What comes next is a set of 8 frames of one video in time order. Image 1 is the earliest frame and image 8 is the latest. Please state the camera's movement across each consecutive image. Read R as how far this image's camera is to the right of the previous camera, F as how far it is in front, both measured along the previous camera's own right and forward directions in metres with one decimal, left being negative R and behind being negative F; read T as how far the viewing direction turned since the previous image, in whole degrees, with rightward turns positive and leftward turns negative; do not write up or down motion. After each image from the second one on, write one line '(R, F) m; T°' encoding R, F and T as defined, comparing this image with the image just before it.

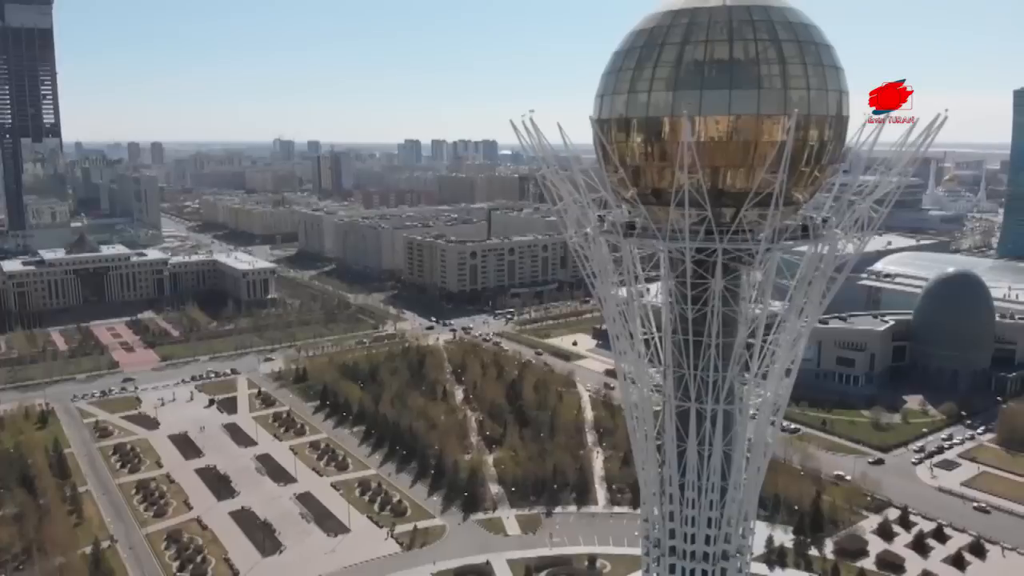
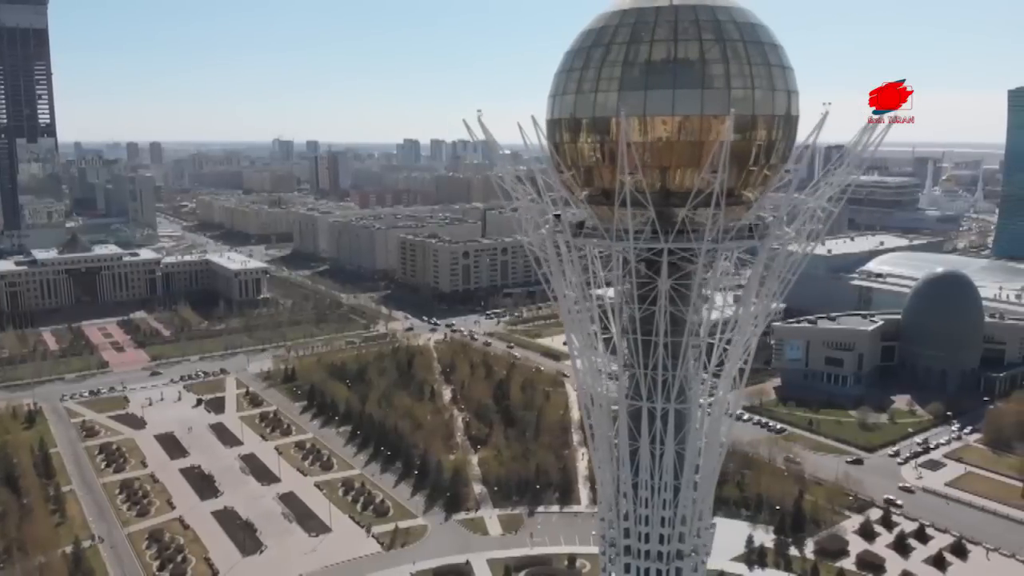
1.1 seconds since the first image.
(+0.6, 0.0) m; 0°
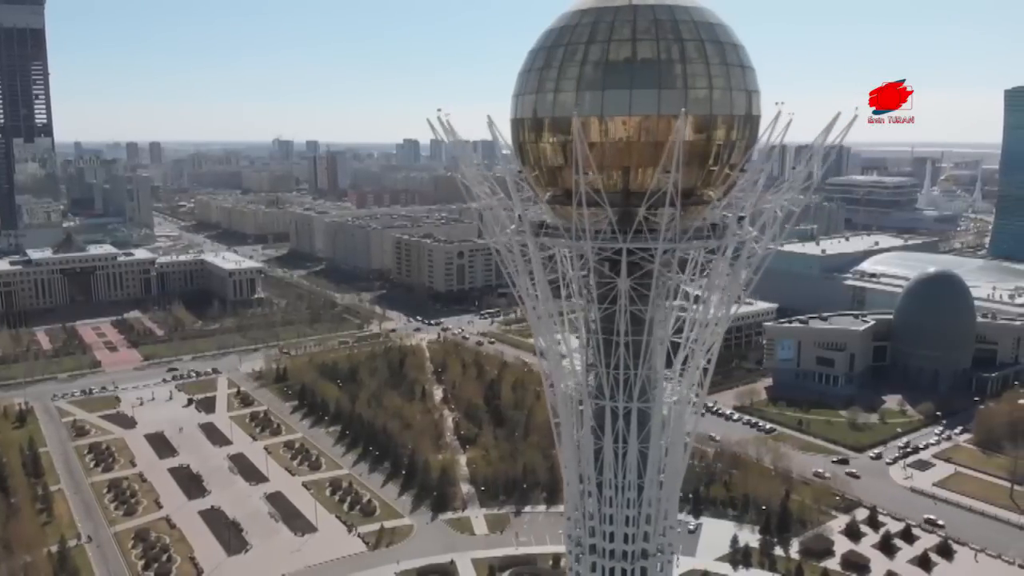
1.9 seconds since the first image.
(+0.5, 0.0) m; 0°
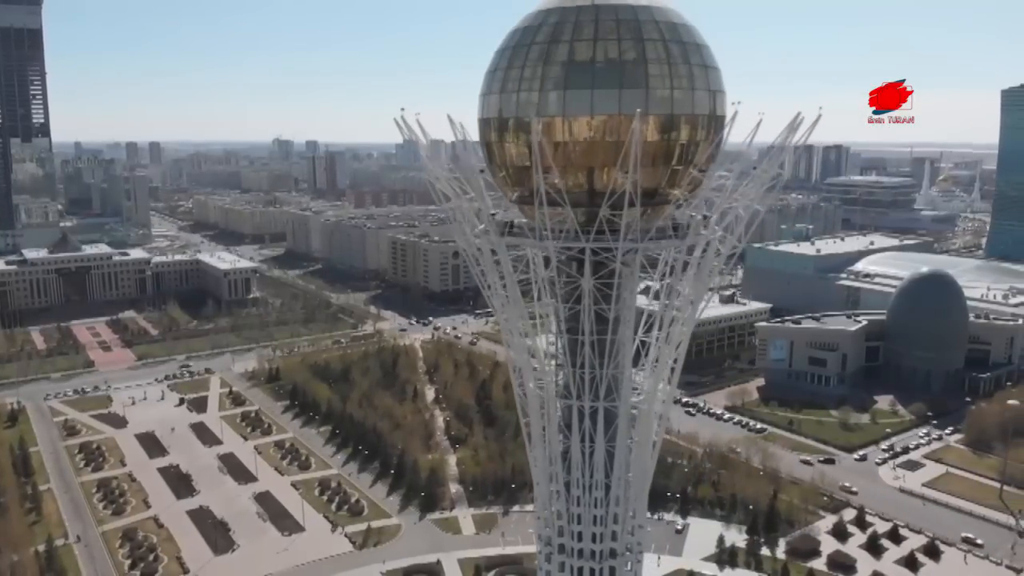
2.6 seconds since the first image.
(+0.4, 0.0) m; 0°
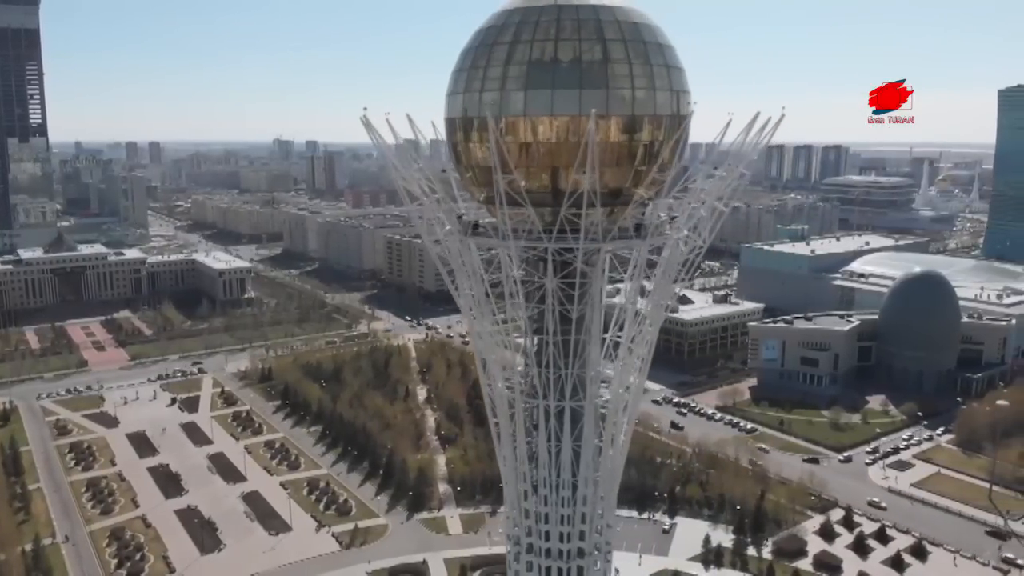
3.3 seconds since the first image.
(+0.4, 0.0) m; 0°
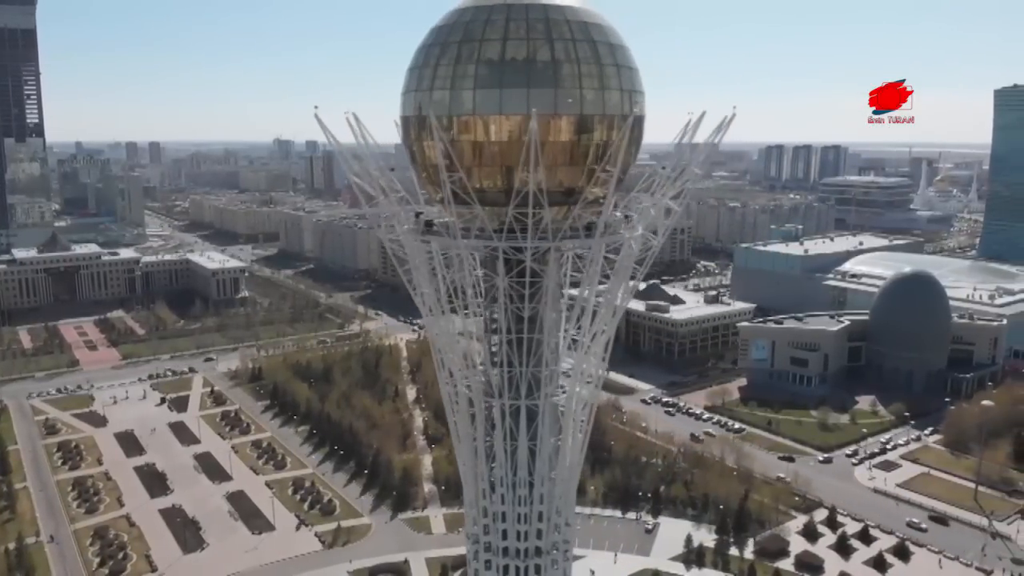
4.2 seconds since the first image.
(+0.6, 0.0) m; 0°
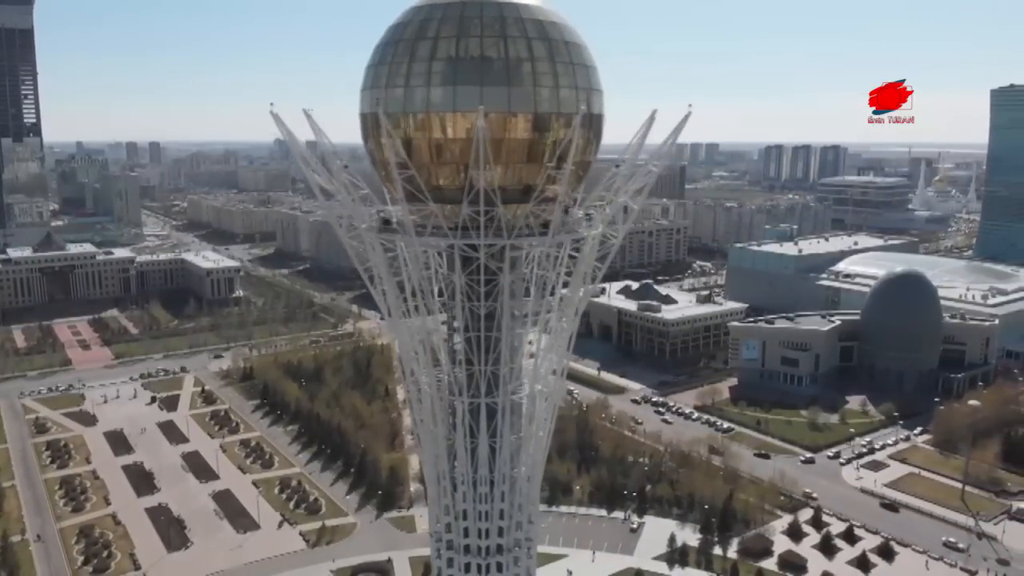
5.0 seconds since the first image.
(+0.5, 0.0) m; 0°
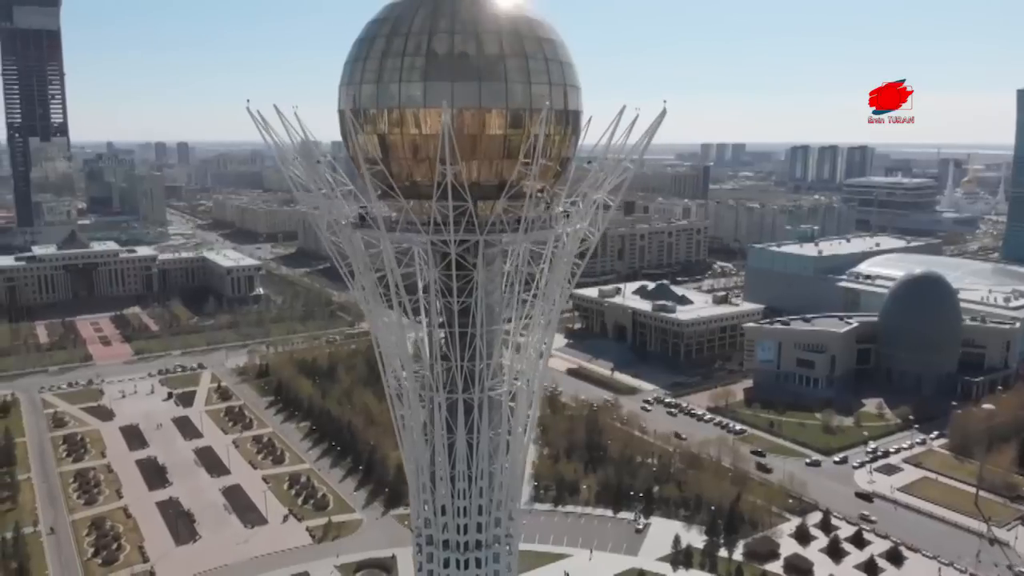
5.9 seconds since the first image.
(+0.6, 0.0) m; -2°
